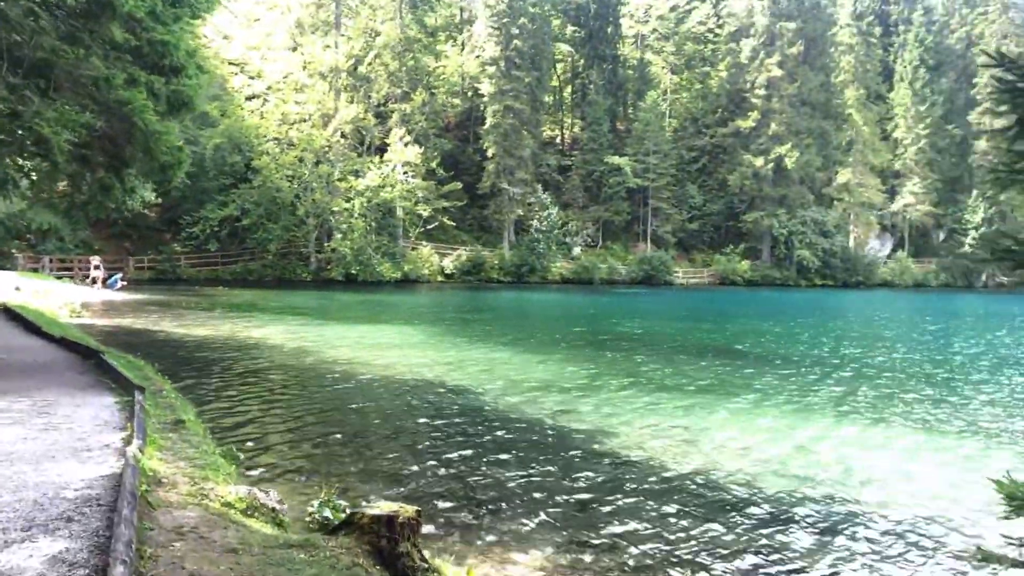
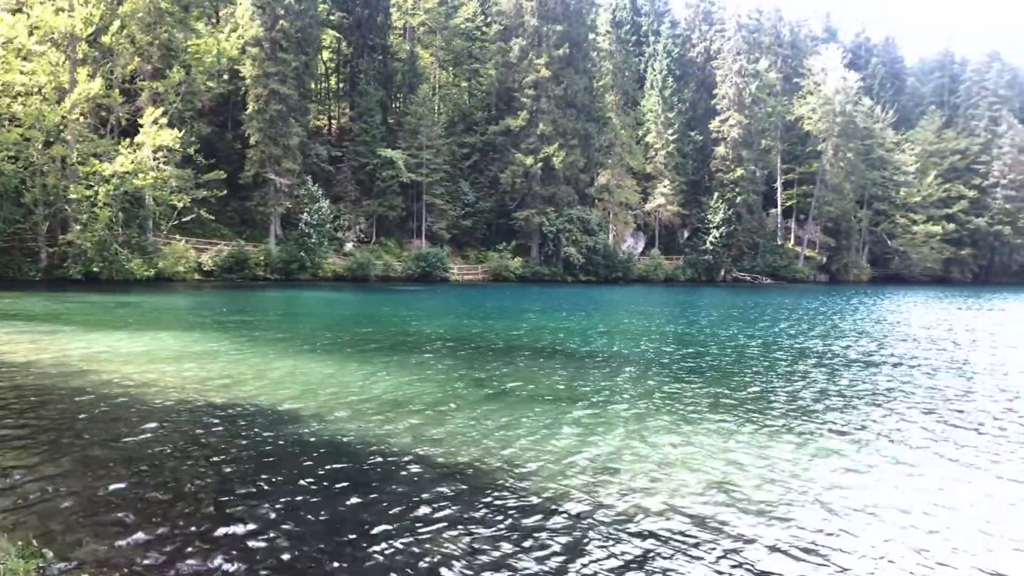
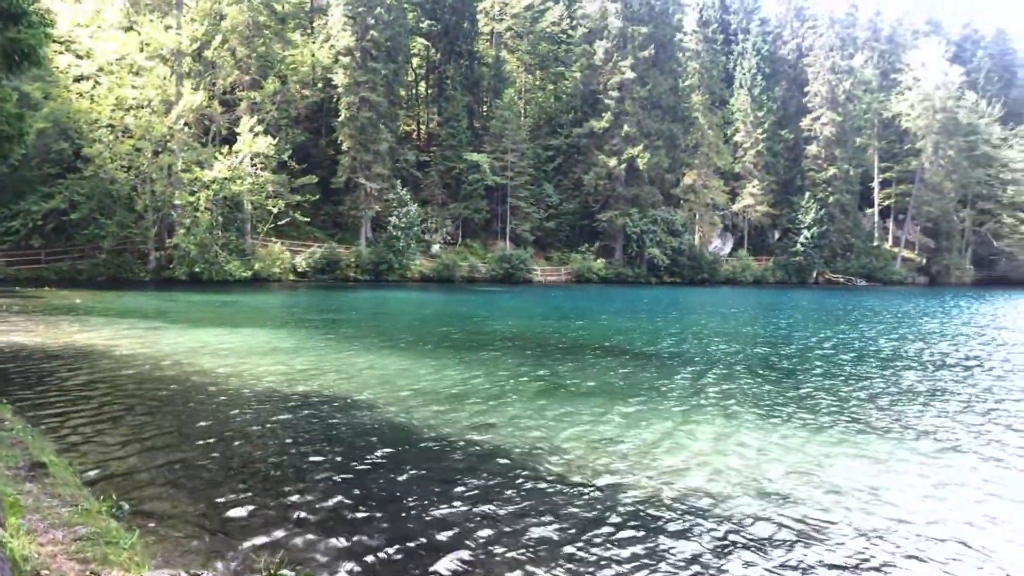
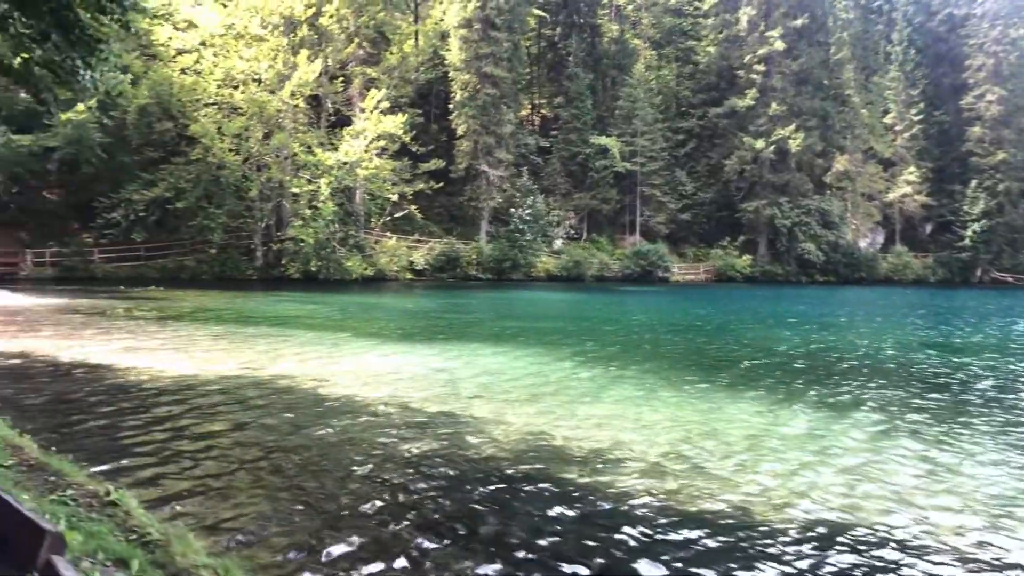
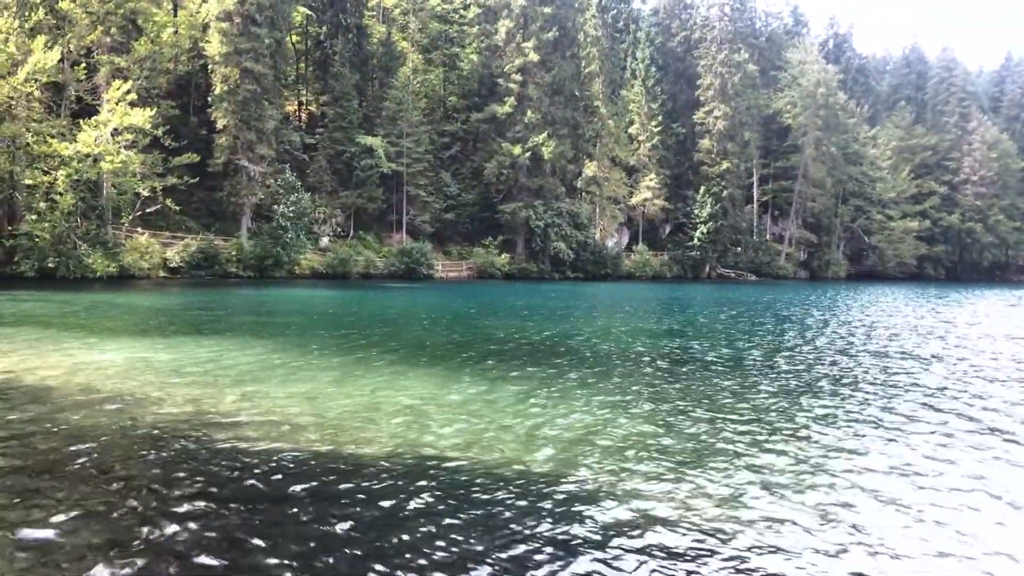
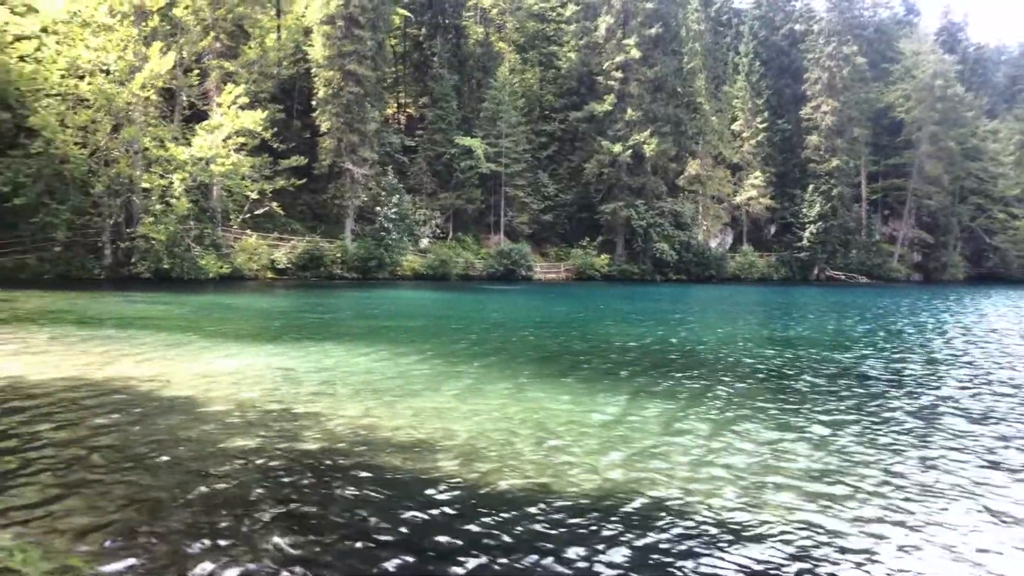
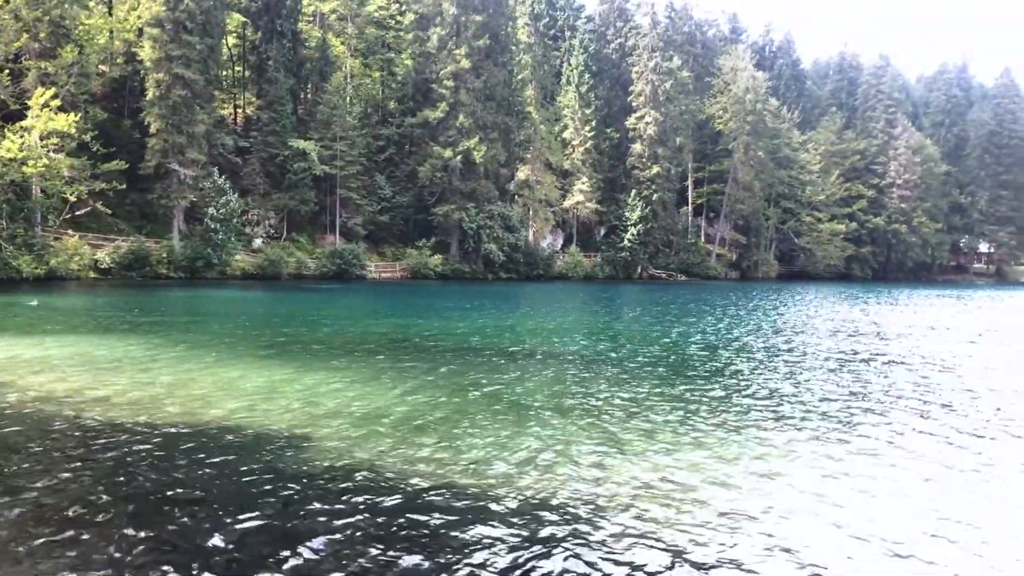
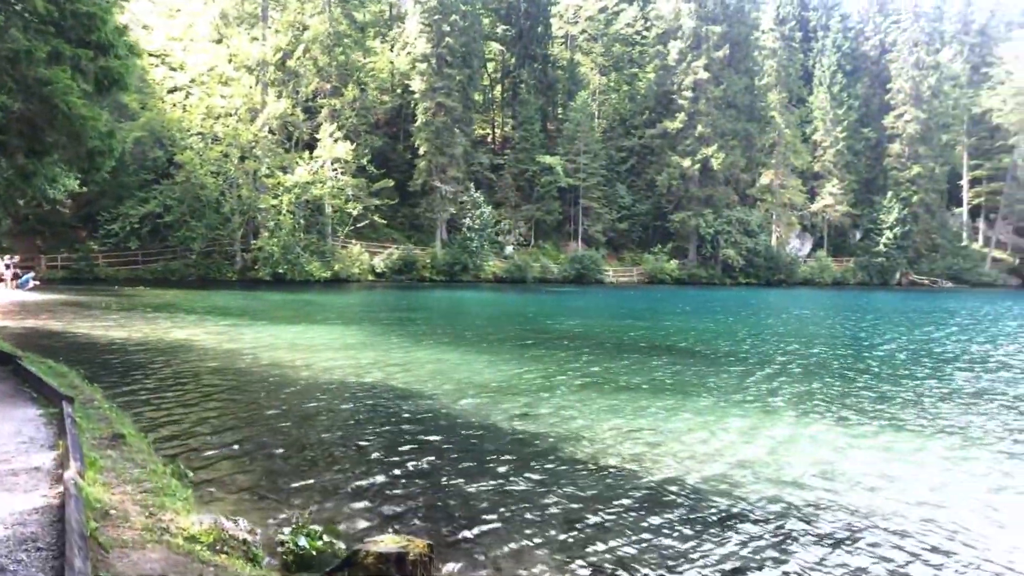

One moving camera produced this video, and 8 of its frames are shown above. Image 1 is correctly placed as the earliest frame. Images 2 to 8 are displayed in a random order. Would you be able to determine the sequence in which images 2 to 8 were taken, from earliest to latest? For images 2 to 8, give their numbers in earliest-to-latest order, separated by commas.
8, 3, 2, 7, 5, 6, 4
